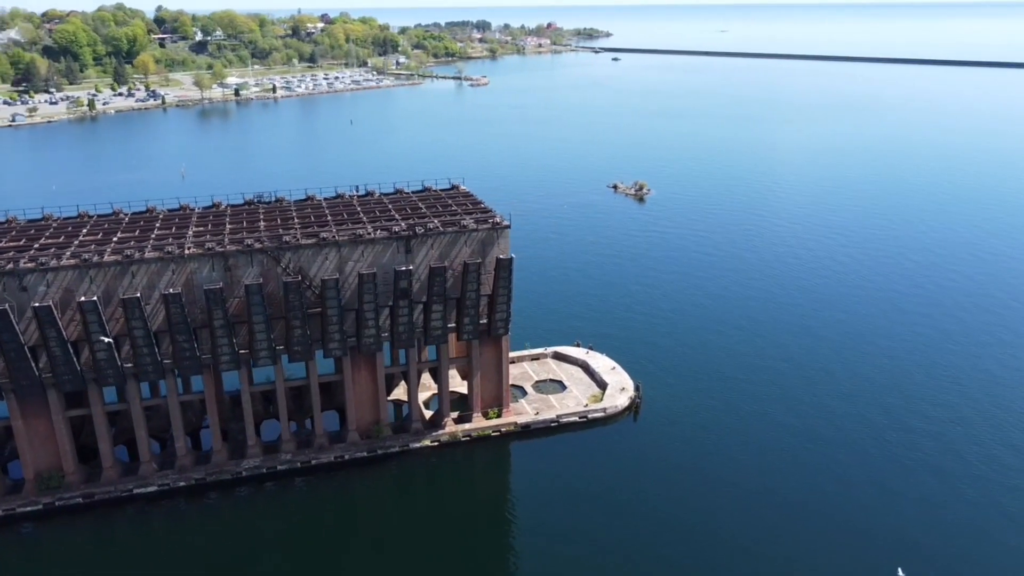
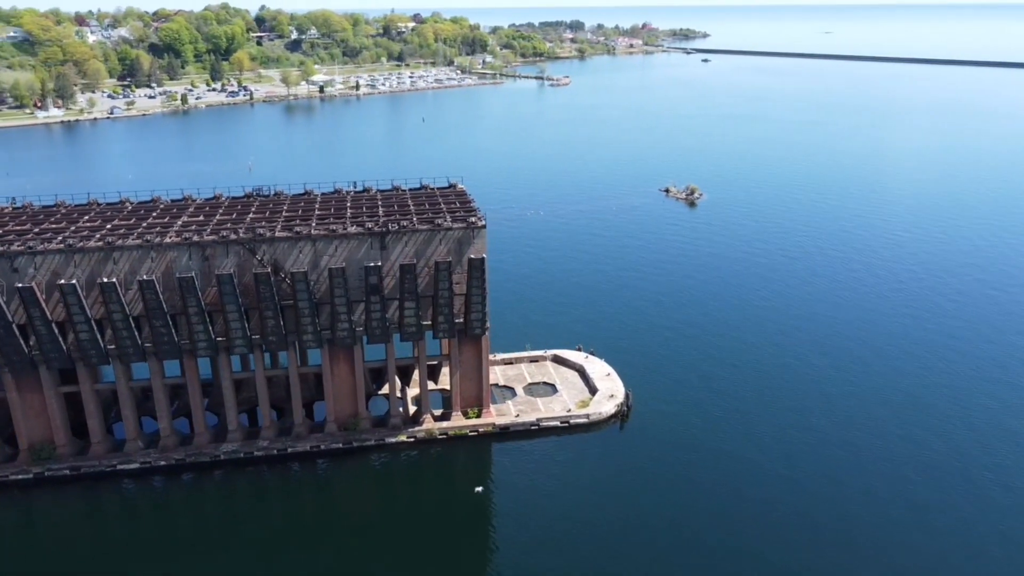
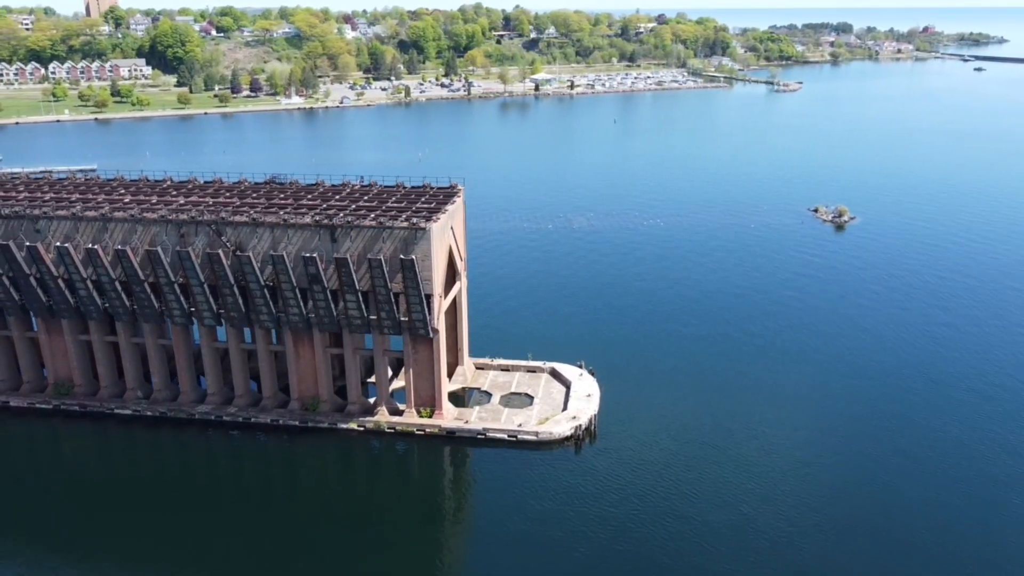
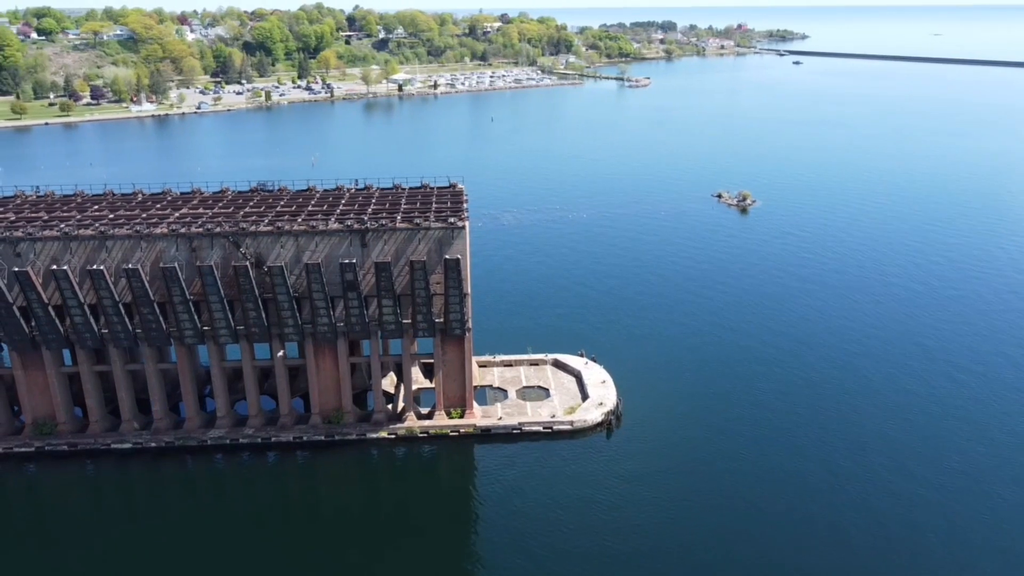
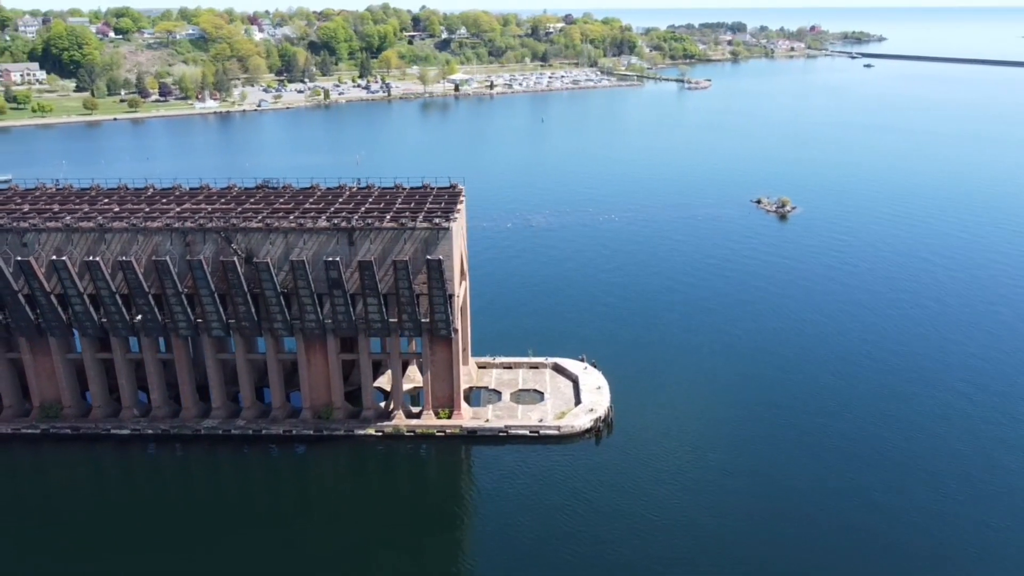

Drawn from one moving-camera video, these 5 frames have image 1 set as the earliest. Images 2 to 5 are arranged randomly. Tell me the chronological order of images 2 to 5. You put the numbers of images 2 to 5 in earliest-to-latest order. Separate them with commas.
2, 4, 5, 3
